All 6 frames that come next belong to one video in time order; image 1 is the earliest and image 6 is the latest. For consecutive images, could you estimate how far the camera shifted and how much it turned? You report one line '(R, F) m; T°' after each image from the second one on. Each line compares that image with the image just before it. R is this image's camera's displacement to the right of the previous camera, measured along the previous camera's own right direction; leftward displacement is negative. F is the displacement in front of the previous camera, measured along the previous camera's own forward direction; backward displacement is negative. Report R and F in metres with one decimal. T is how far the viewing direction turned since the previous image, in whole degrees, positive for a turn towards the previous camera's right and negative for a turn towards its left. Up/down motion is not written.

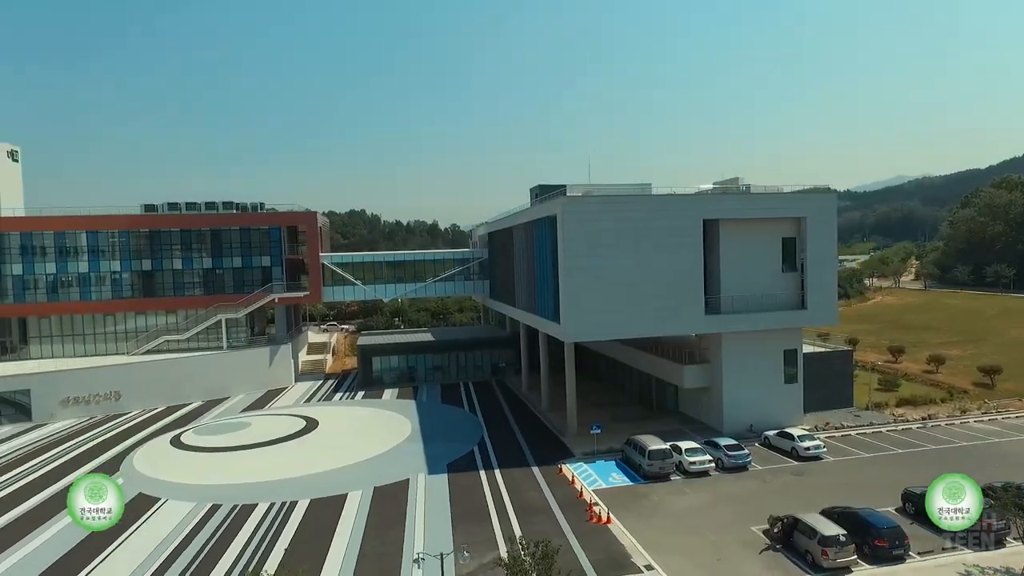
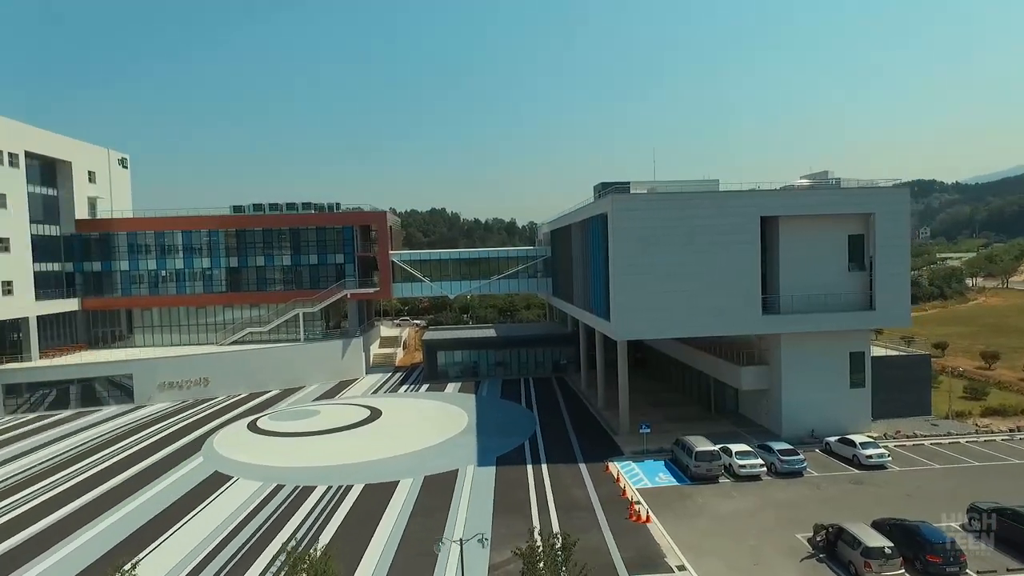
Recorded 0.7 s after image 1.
(+1.4, -0.4) m; -7°
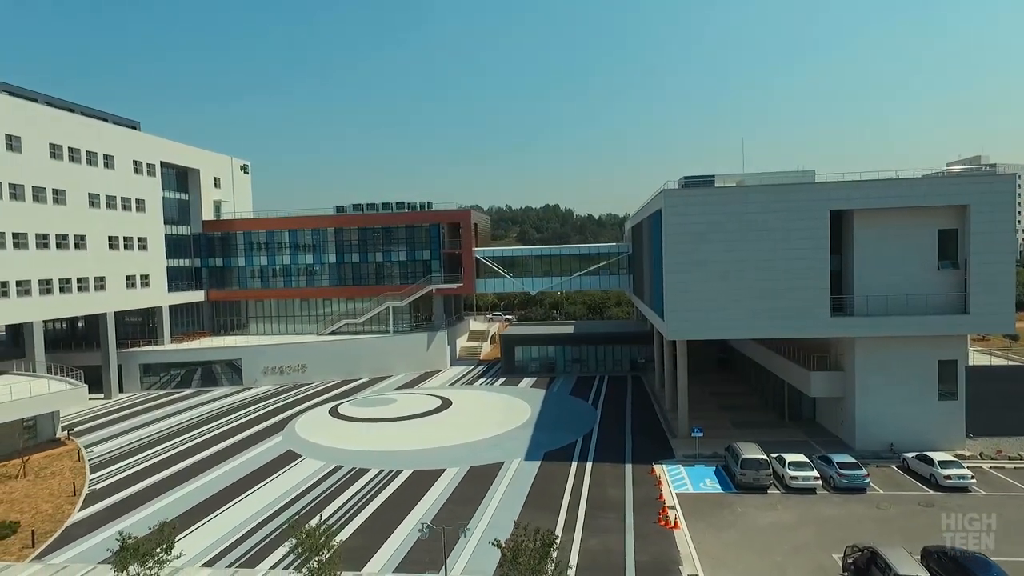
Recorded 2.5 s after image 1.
(+3.3, 0.0) m; -11°
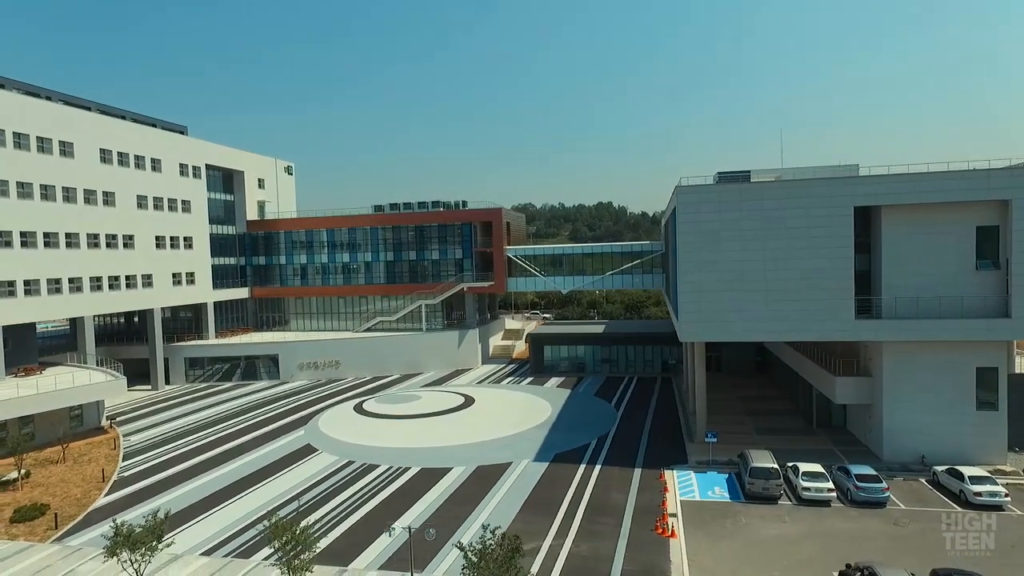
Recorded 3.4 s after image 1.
(+2.2, +0.3) m; -5°
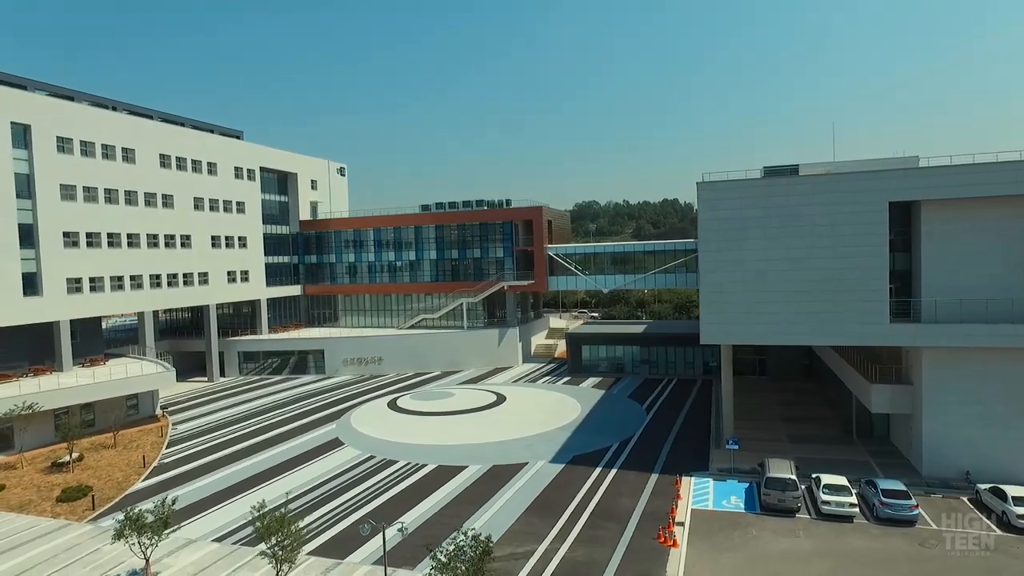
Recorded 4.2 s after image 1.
(+2.3, +0.3) m; -6°
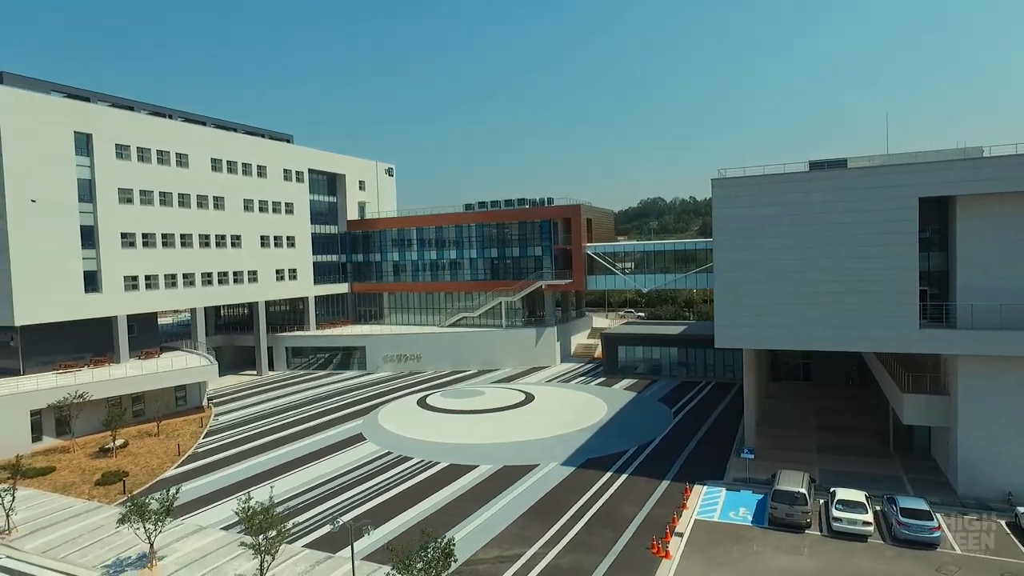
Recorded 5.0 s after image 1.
(+2.5, +0.3) m; -6°
